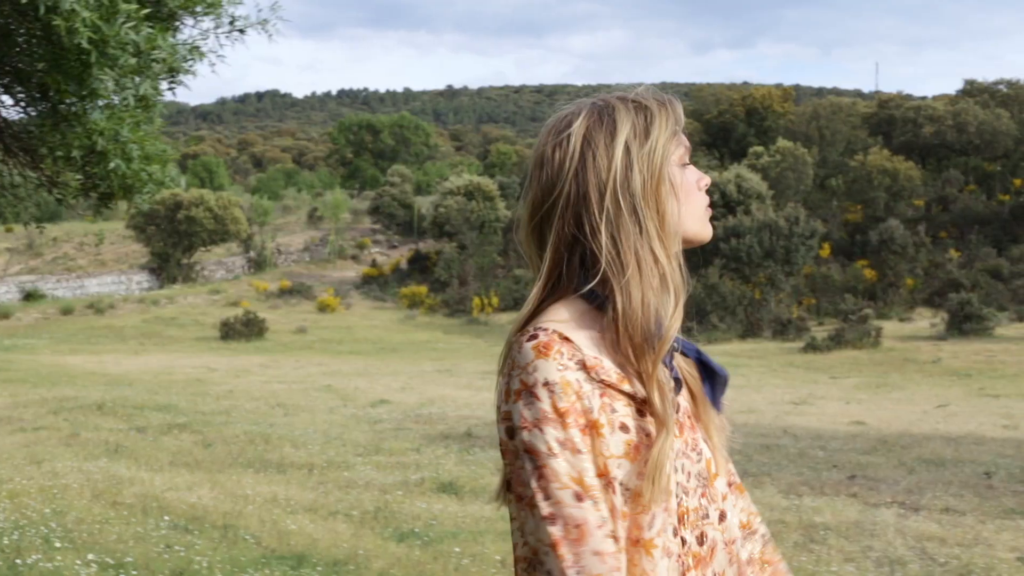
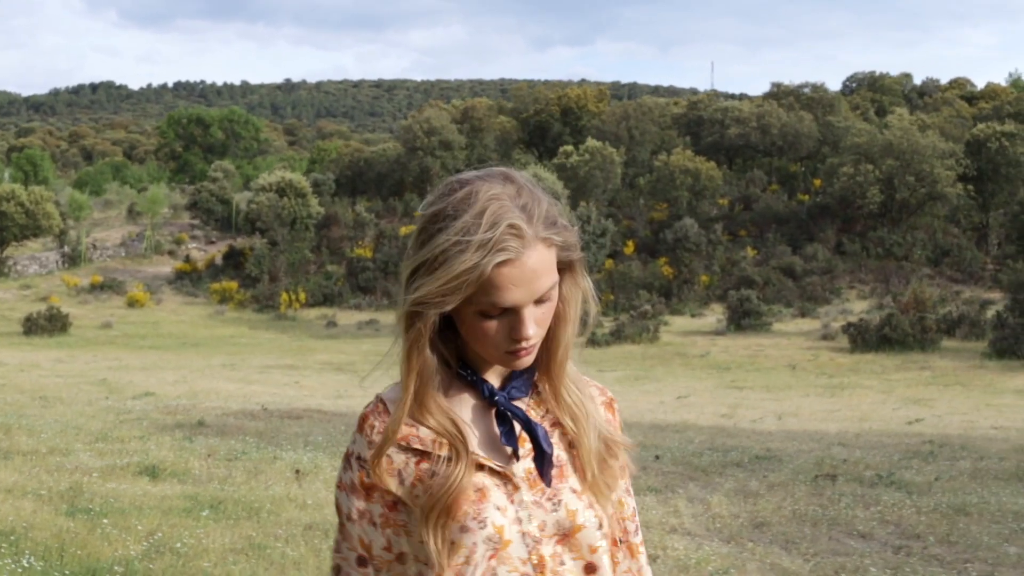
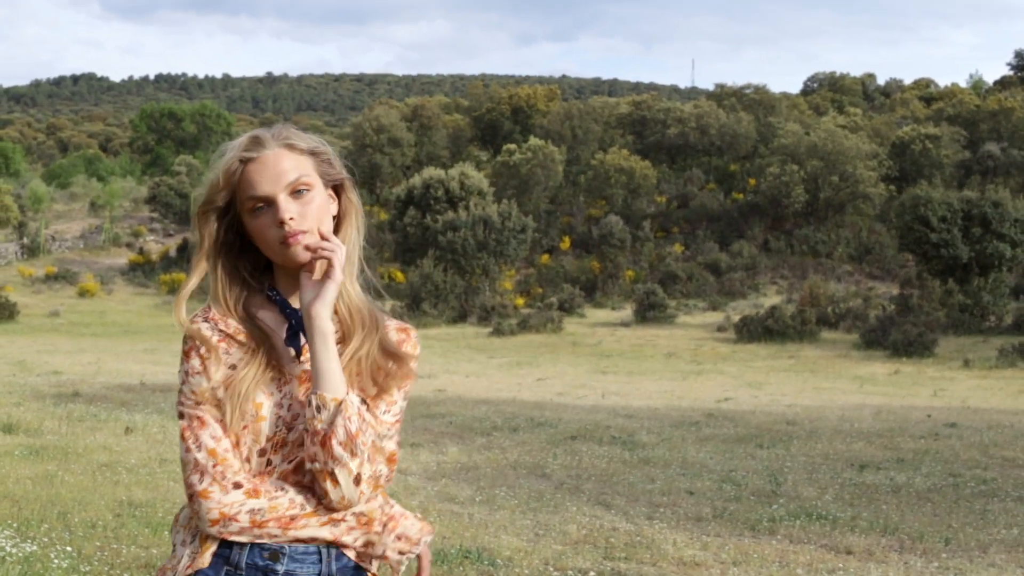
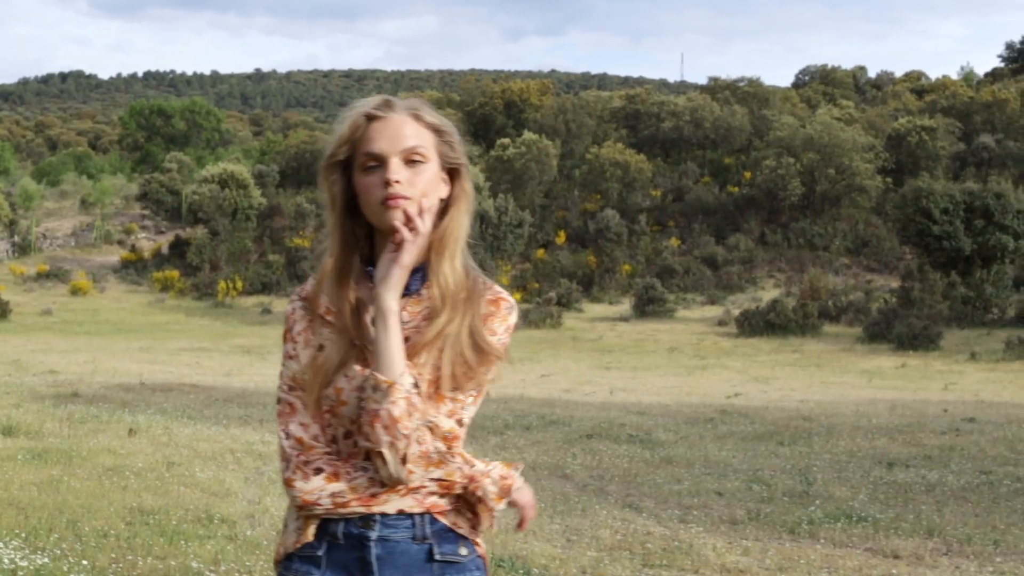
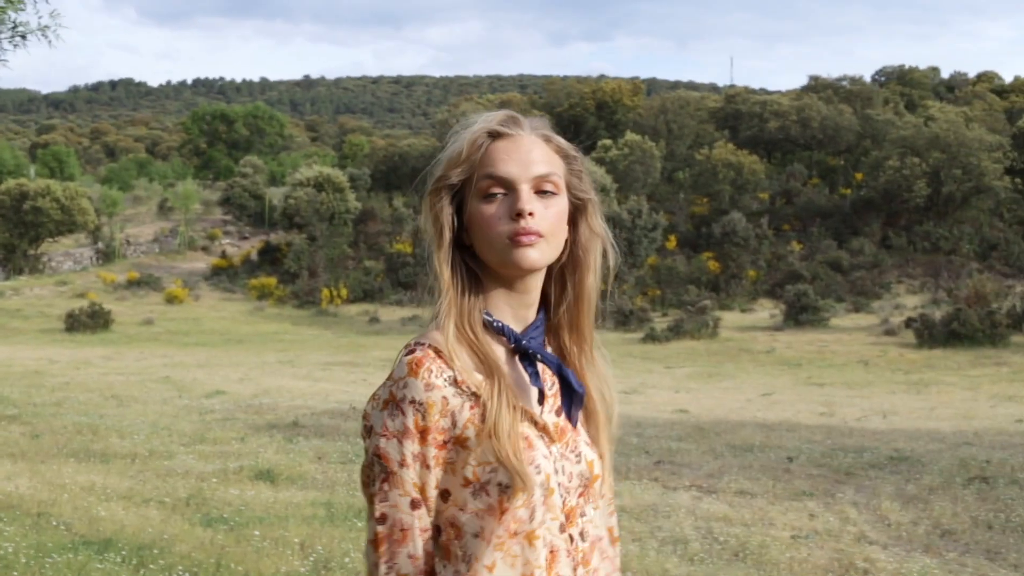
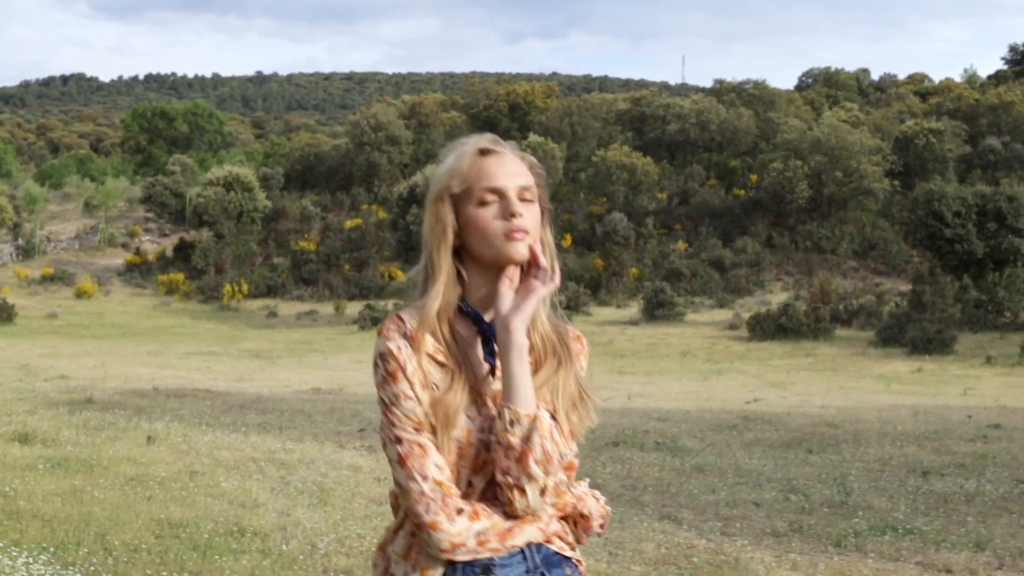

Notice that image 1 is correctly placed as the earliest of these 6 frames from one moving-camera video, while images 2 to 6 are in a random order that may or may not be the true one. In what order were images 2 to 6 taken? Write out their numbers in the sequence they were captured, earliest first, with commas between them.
5, 2, 6, 4, 3
